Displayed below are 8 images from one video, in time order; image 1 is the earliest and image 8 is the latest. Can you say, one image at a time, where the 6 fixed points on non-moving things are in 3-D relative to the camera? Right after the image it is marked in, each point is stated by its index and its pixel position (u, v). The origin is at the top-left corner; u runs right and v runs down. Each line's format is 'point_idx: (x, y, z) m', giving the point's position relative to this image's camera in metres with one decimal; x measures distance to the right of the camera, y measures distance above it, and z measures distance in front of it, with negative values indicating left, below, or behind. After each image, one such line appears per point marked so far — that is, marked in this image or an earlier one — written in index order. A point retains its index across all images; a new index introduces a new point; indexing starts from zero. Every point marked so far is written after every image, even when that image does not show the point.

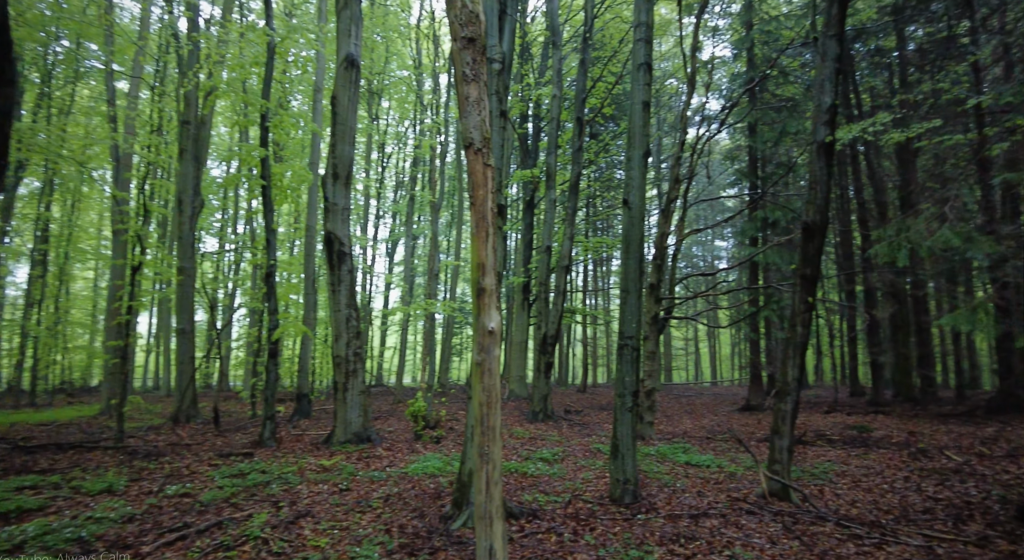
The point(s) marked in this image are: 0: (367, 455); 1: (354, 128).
0: (-2.1, -2.6, +8.6) m
1: (-2.5, +2.4, +9.2) m
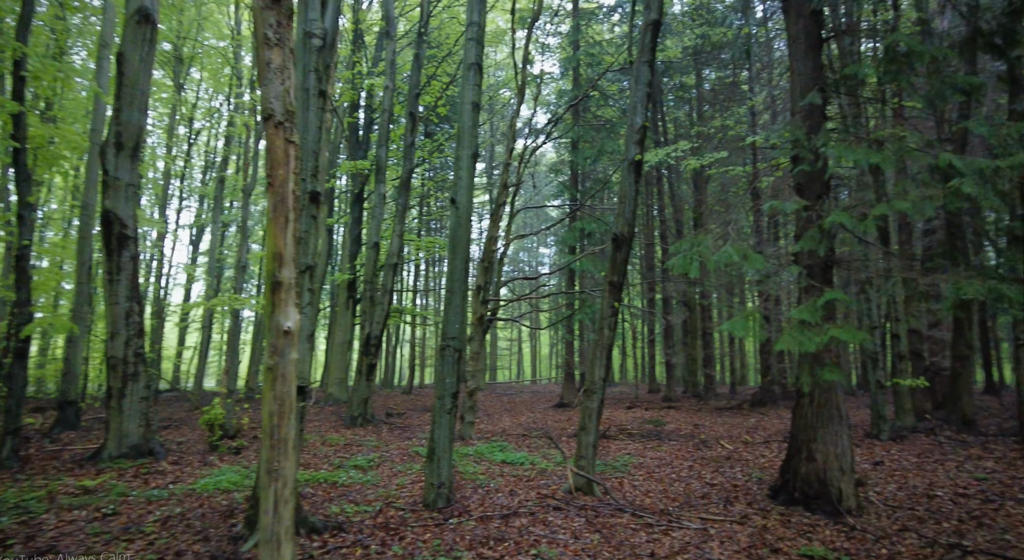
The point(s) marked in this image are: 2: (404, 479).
0: (-4.6, -2.4, +7.4) m
1: (-5.0, +2.6, +7.9) m
2: (-1.3, -2.5, +7.4) m
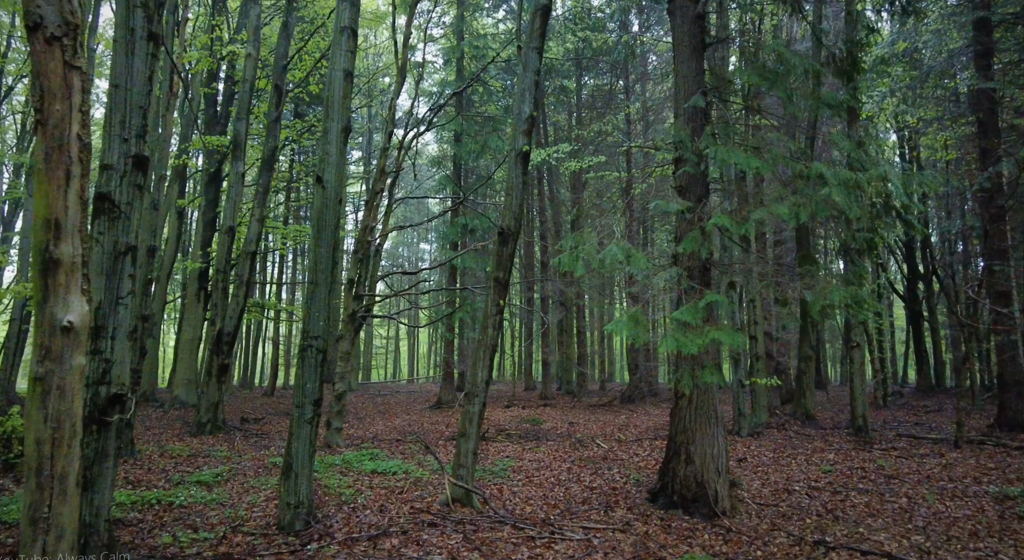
0: (-6.0, -2.2, +5.8) m
1: (-6.4, +2.8, +6.2) m
2: (-2.8, -2.4, +6.4) m
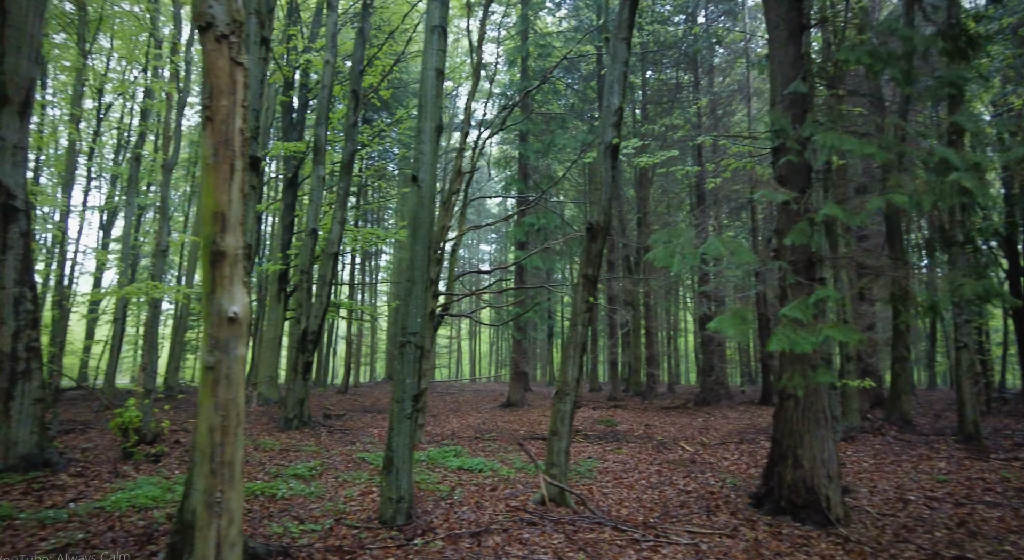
0: (-5.0, -2.2, +6.3) m
1: (-5.4, +2.8, +6.7) m
2: (-1.8, -2.4, +6.6) m
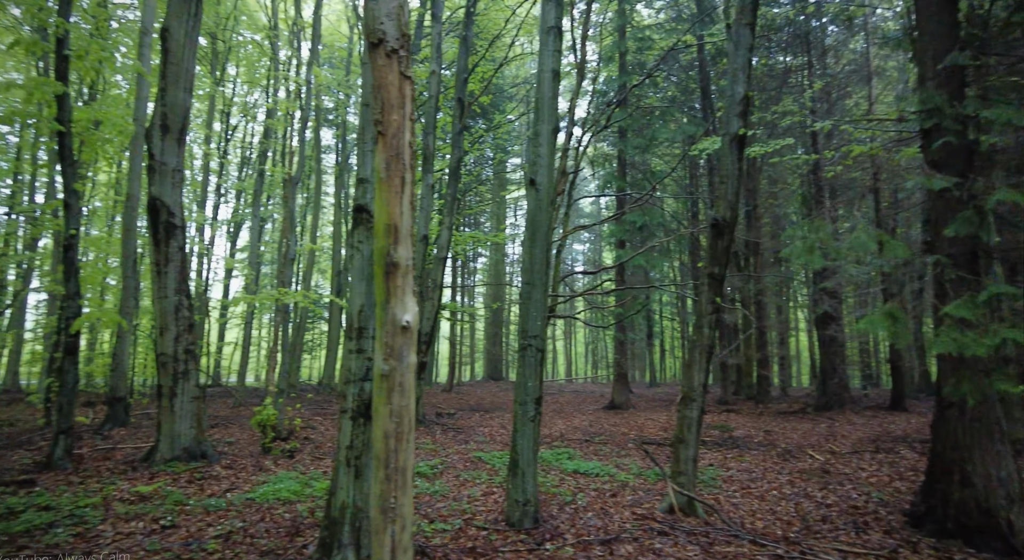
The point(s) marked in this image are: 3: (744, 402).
0: (-3.7, -2.3, +6.9) m
1: (-4.1, +2.7, +7.4) m
2: (-0.4, -2.4, +6.7) m
3: (+7.4, -3.9, +18.7) m
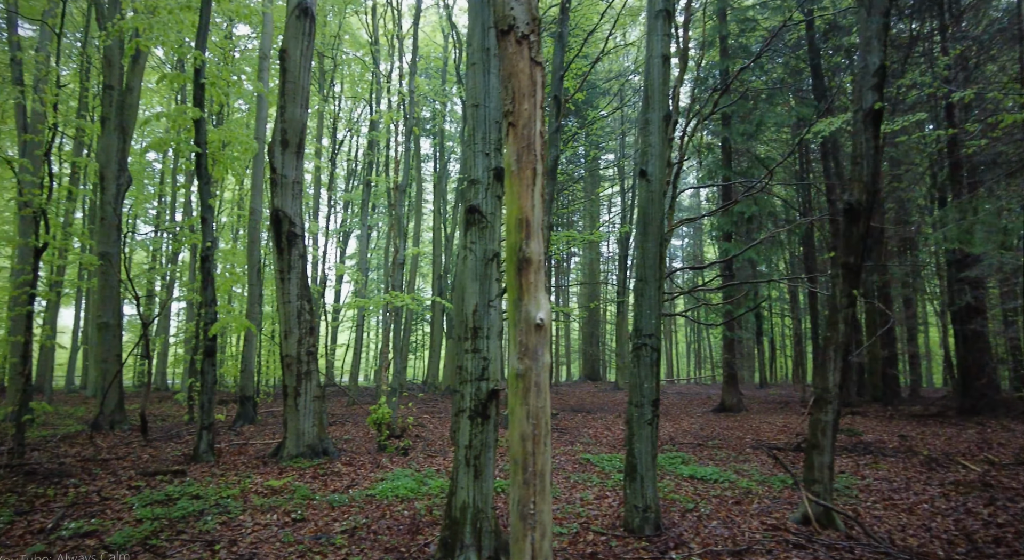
0: (-2.3, -2.4, +7.3) m
1: (-2.8, +2.6, +7.9) m
2: (+0.8, -2.4, +6.6) m
3: (+10.6, -3.7, +17.1) m
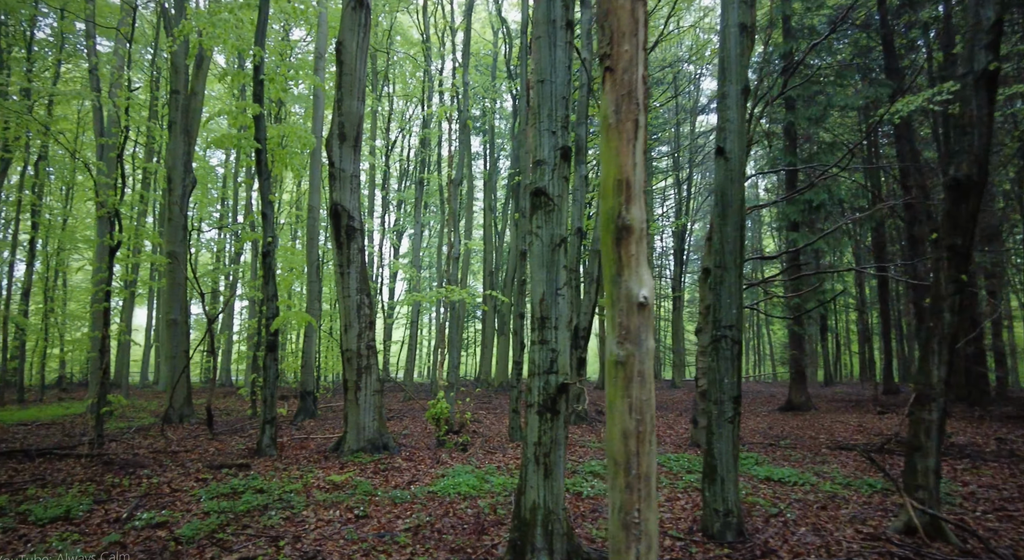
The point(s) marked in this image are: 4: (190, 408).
0: (-1.6, -2.3, +7.2) m
1: (-2.0, +2.7, +7.8) m
2: (+1.5, -2.3, +6.2) m
3: (+12.1, -3.4, +15.9) m
4: (-7.2, -2.9, +13.1) m
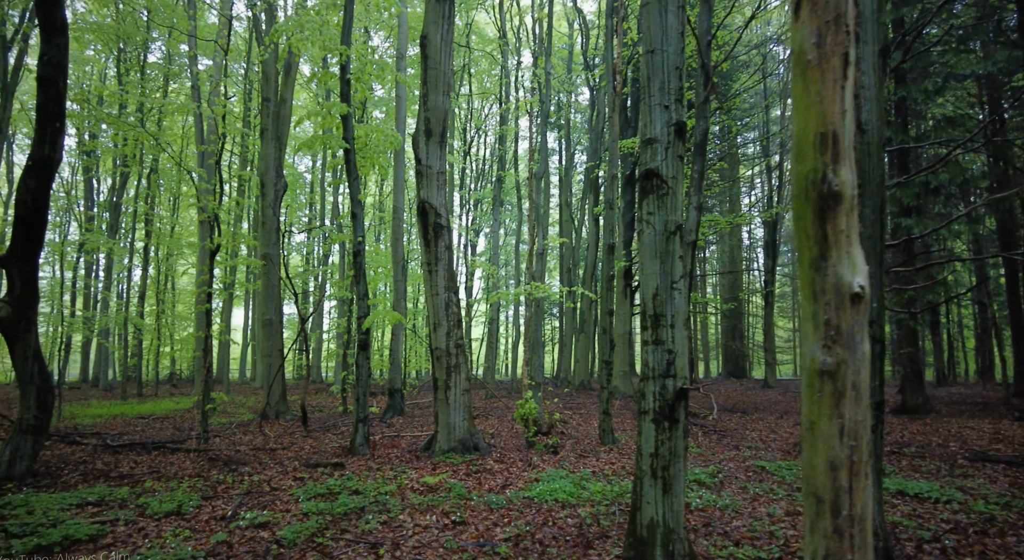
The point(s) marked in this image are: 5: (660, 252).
0: (-0.4, -2.3, +7.0) m
1: (-0.8, +2.7, +7.6) m
2: (+2.5, -2.2, +5.6) m
3: (+14.3, -3.1, +13.9) m
4: (-5.3, -2.9, +13.5) m
5: (+0.9, +0.2, +3.7) m
